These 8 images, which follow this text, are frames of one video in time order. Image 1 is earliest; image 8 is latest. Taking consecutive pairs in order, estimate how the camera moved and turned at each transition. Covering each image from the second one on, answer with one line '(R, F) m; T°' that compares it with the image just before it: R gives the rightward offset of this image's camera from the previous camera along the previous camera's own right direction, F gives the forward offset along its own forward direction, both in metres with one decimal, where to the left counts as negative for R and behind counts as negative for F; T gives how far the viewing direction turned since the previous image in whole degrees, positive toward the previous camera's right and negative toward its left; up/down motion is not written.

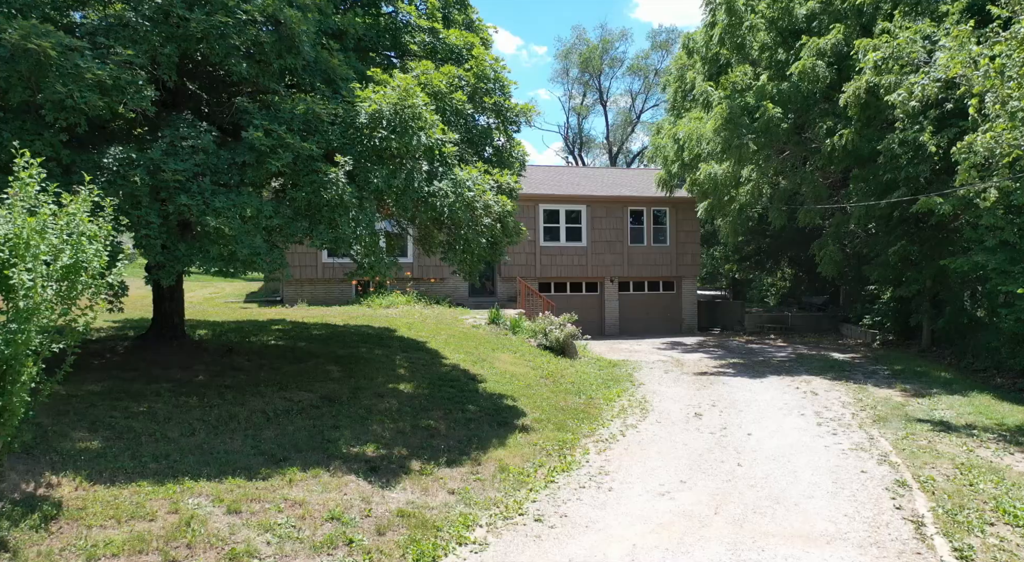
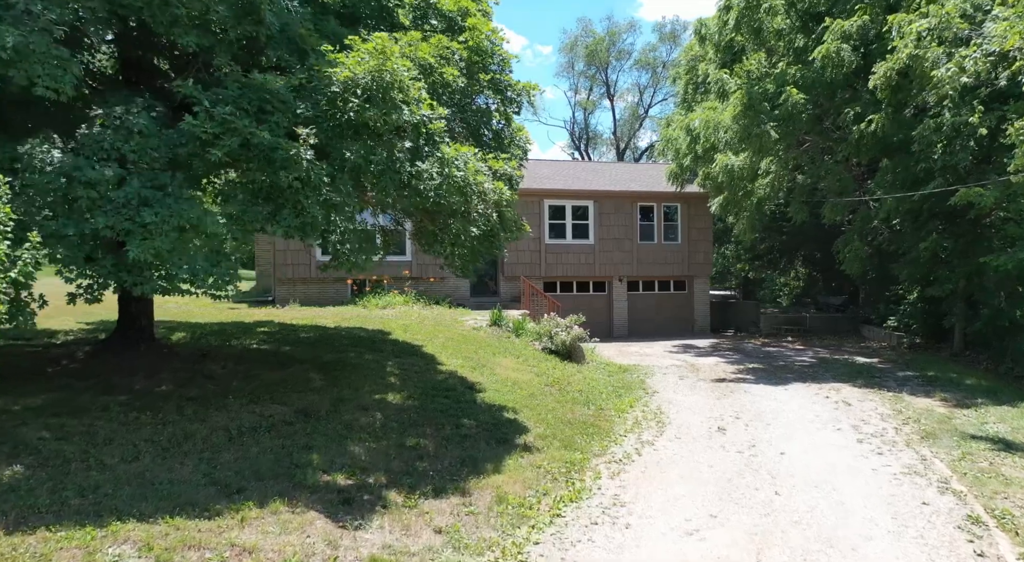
(+0.1, +1.0) m; 0°
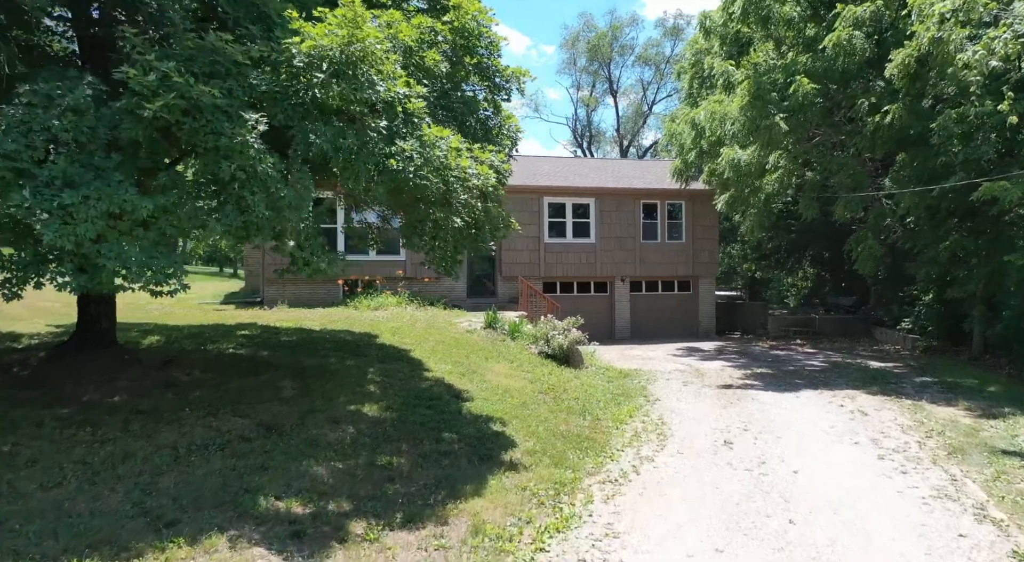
(+0.2, +0.7) m; 0°
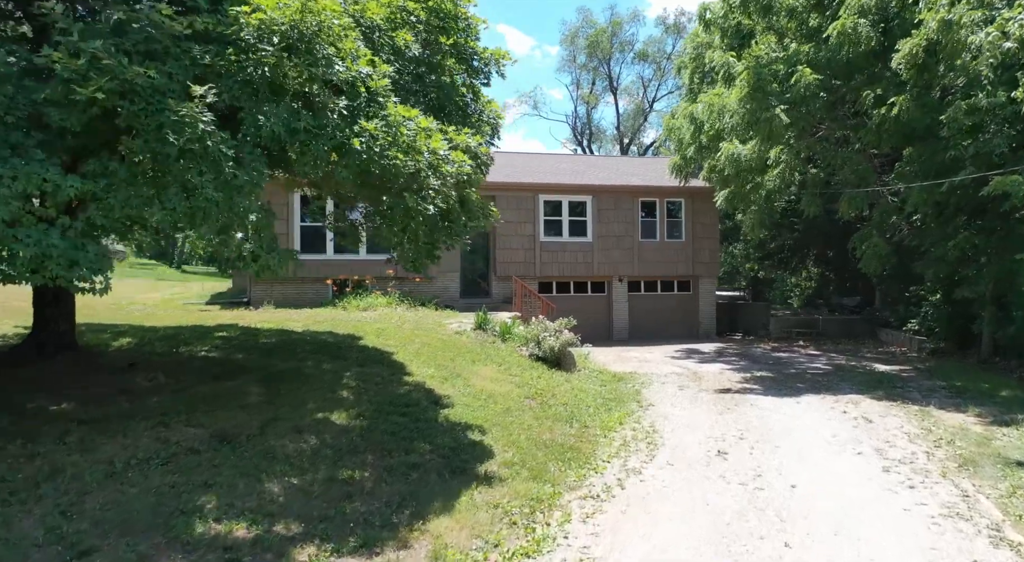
(+0.3, +0.5) m; 0°
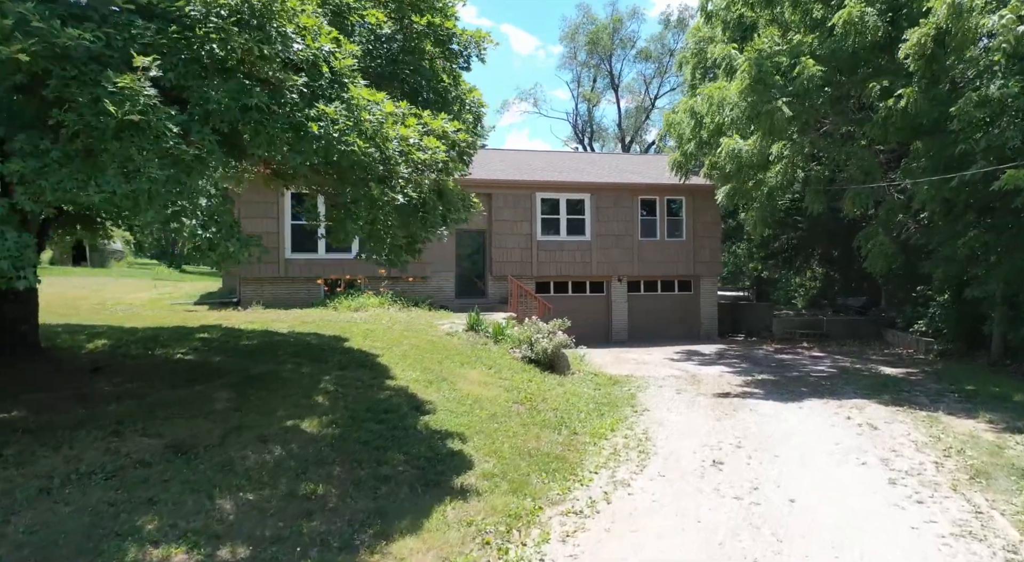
(+0.2, +0.4) m; 0°
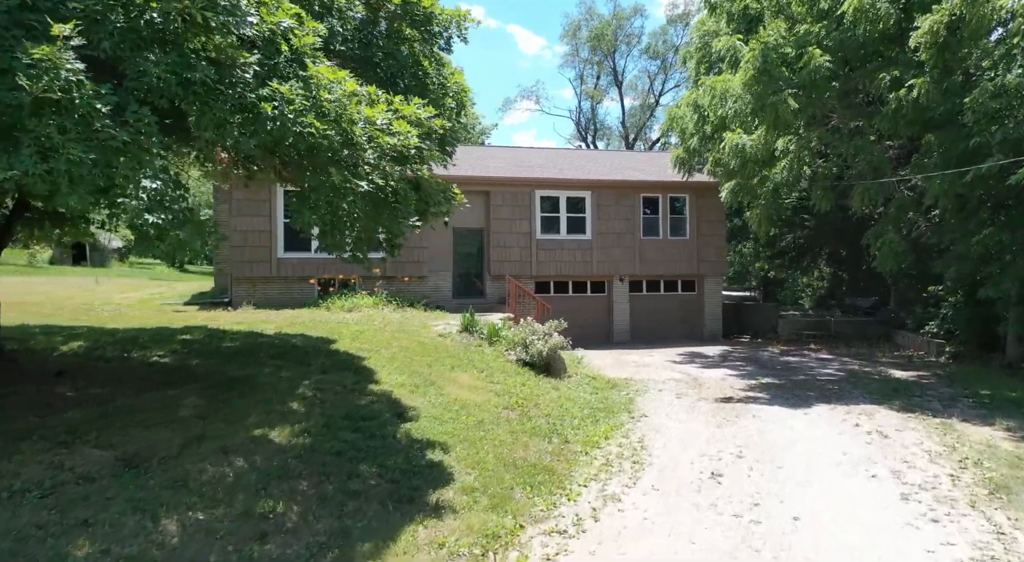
(+0.2, +0.4) m; -1°
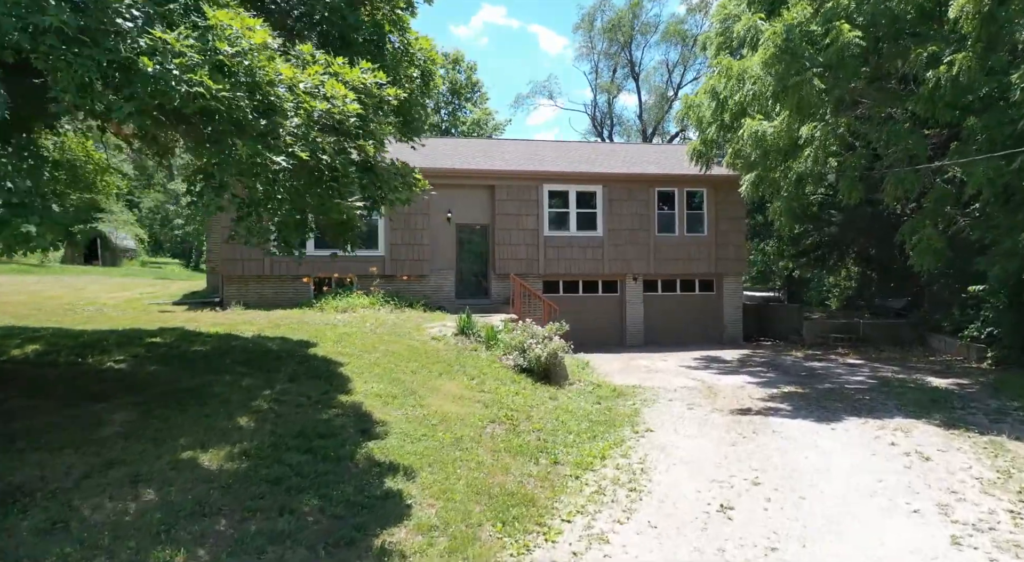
(+0.4, +1.0) m; -2°
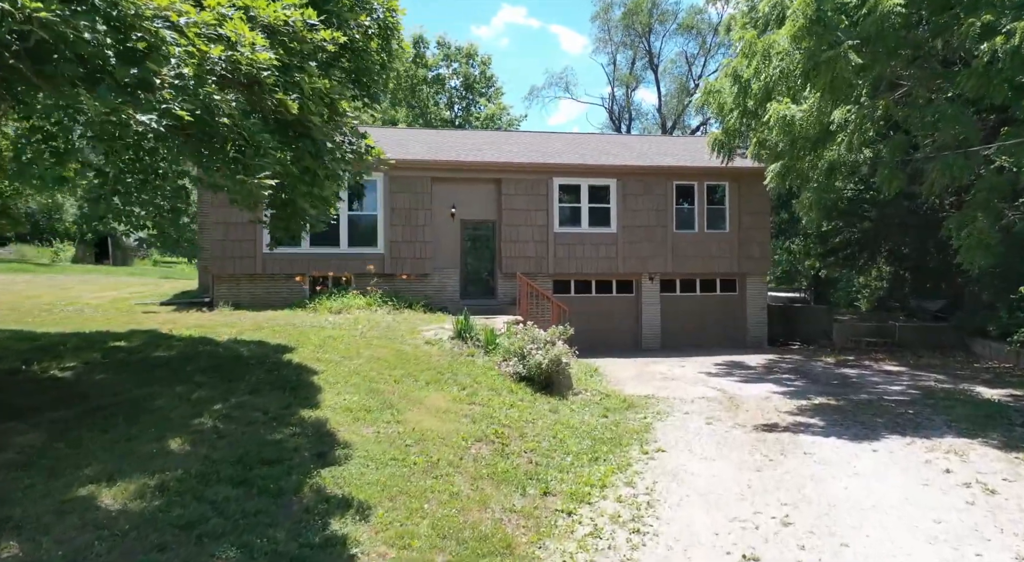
(+0.3, +1.0) m; -2°
